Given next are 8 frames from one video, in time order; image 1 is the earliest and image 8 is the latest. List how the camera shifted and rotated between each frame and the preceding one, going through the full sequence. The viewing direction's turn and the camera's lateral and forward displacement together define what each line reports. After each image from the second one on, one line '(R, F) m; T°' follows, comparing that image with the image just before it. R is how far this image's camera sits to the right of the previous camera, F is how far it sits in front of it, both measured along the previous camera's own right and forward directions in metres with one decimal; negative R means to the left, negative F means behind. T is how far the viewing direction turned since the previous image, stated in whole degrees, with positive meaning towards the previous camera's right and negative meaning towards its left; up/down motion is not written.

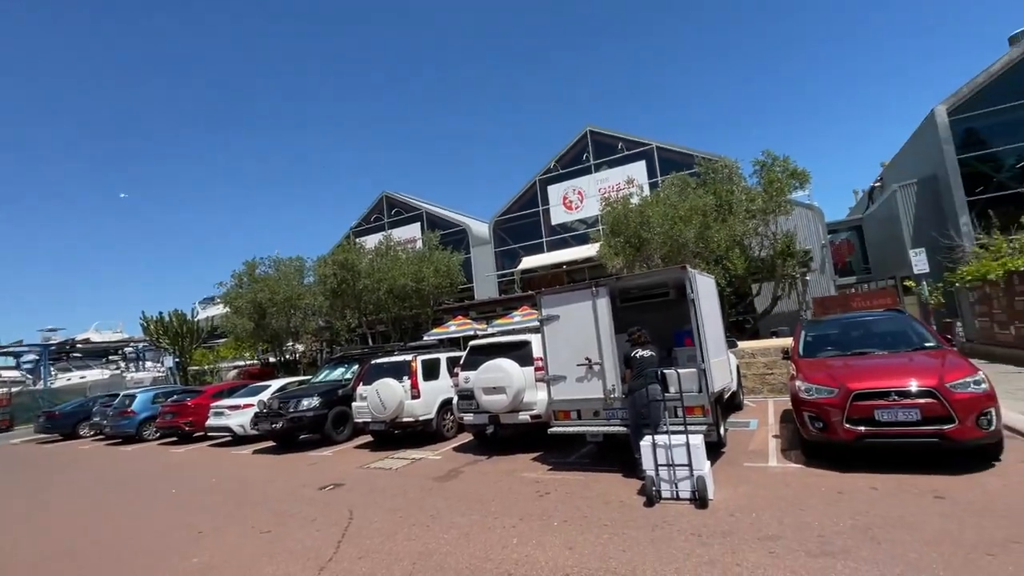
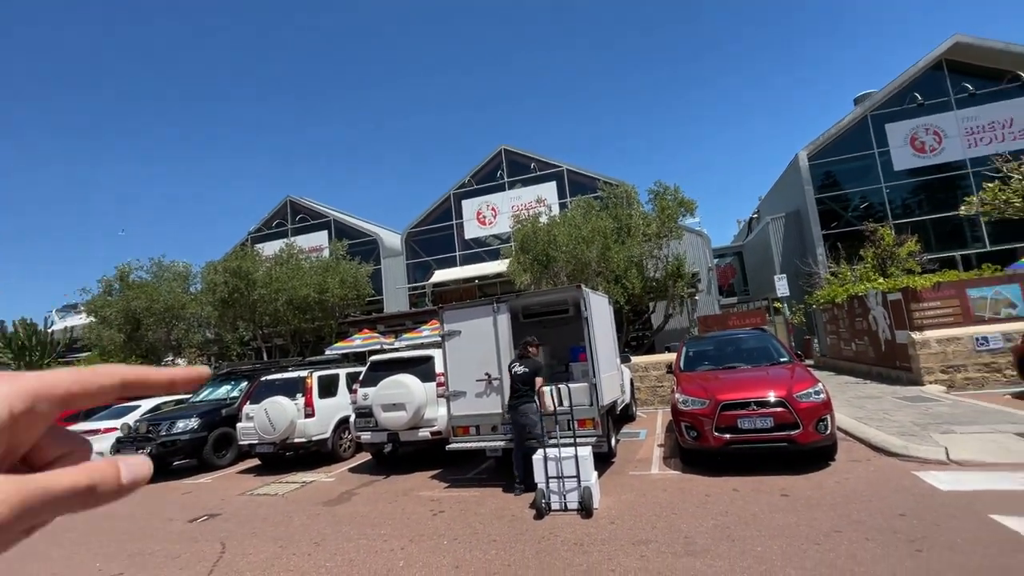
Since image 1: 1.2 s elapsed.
(+0.2, -0.1) m; +10°
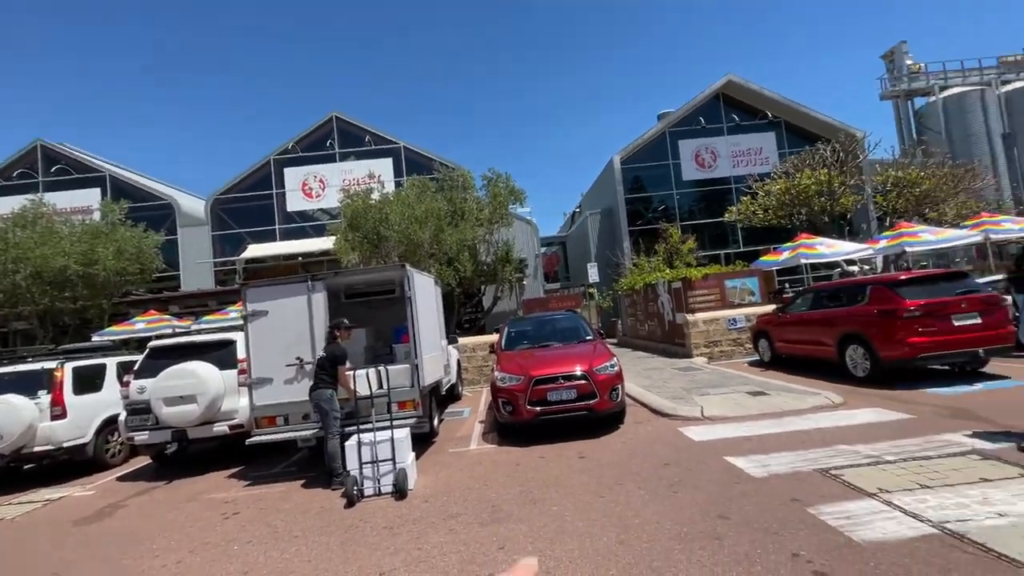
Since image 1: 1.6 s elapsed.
(+0.2, +0.1) m; +19°
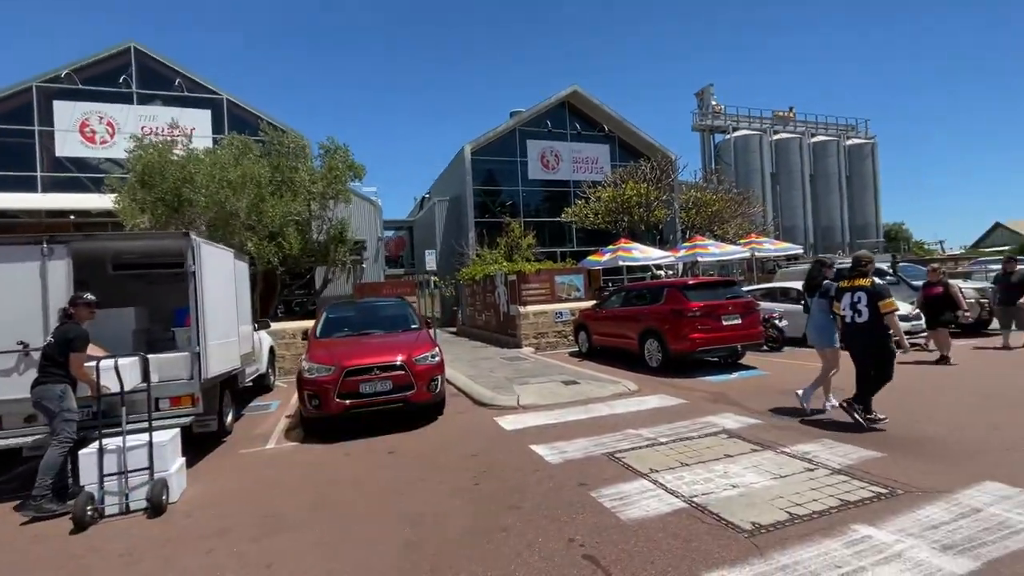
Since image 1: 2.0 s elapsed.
(+0.4, +0.2) m; +18°
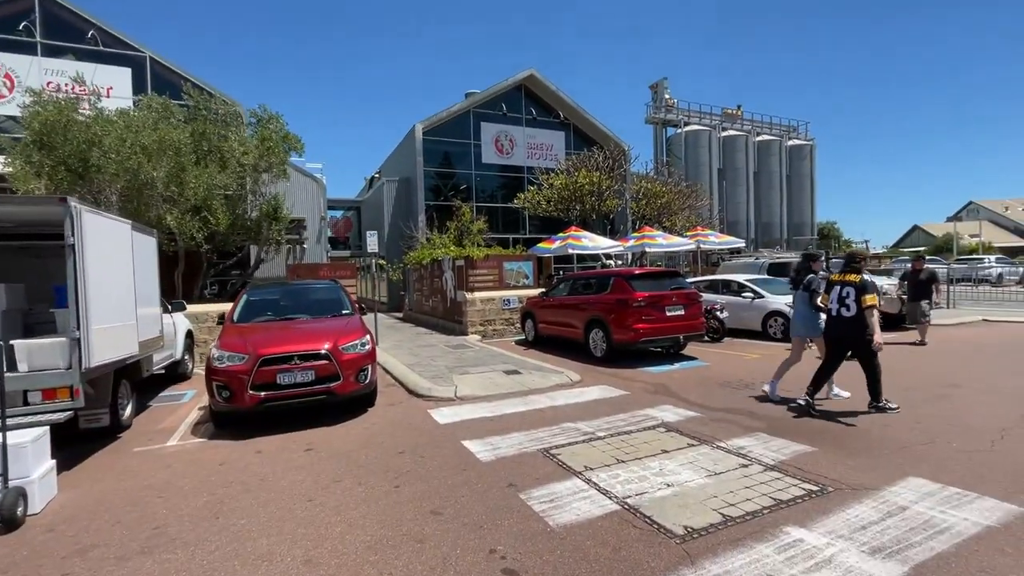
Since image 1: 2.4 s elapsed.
(+0.2, +0.4) m; +6°
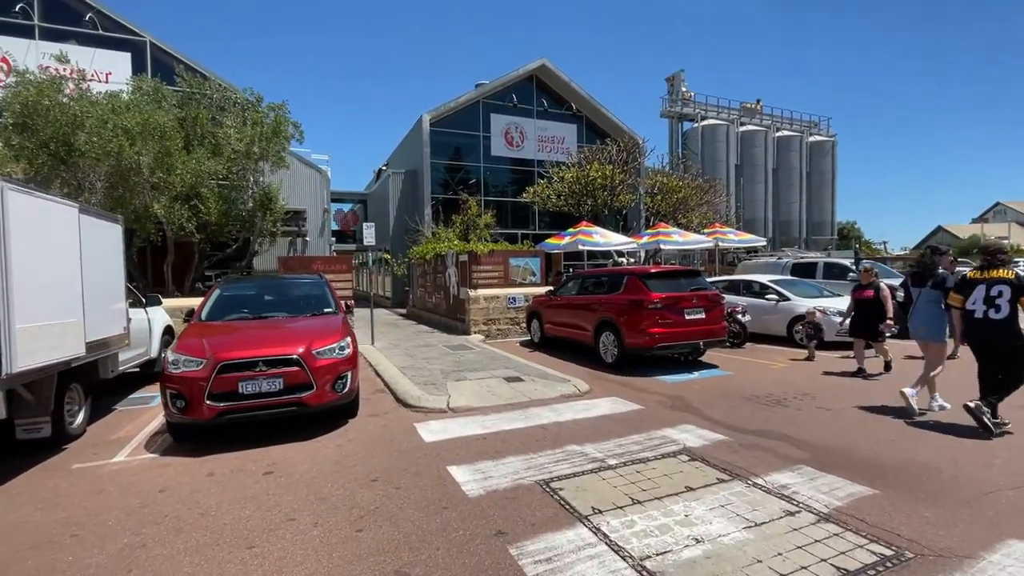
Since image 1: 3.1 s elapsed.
(+0.1, +0.9) m; -1°
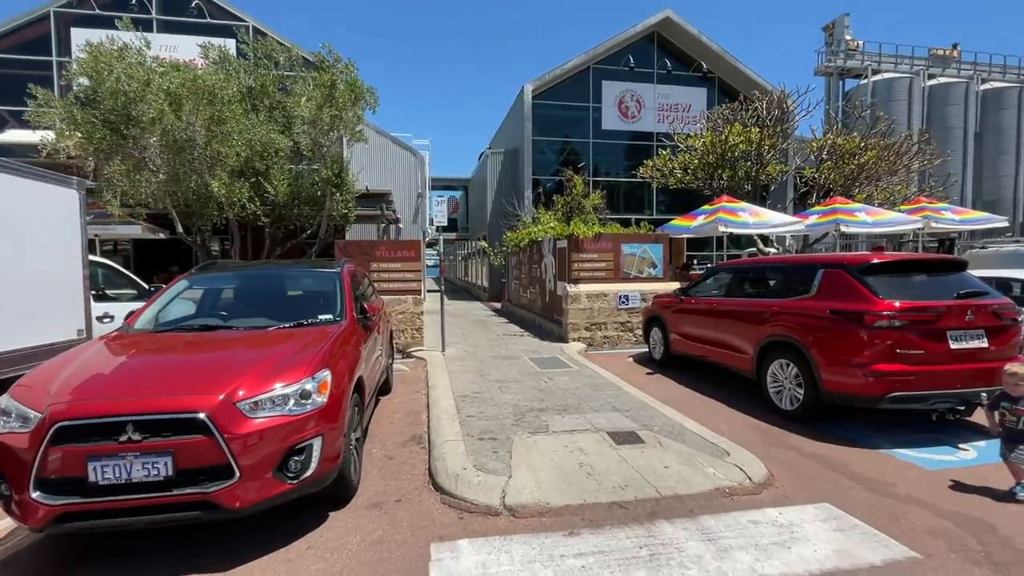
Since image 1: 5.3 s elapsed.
(0.0, +3.1) m; -13°
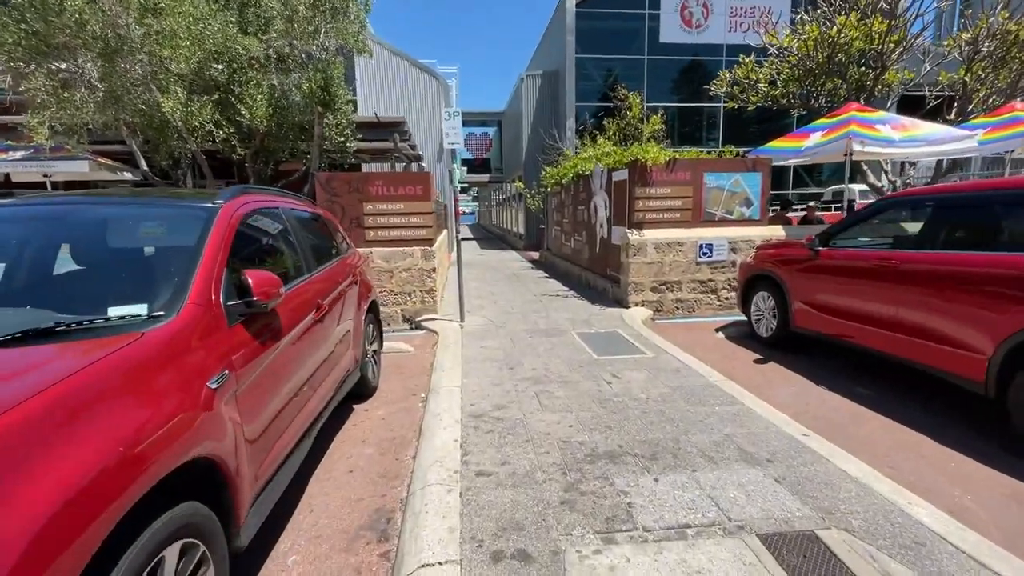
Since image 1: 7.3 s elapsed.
(-0.1, +2.7) m; -5°
